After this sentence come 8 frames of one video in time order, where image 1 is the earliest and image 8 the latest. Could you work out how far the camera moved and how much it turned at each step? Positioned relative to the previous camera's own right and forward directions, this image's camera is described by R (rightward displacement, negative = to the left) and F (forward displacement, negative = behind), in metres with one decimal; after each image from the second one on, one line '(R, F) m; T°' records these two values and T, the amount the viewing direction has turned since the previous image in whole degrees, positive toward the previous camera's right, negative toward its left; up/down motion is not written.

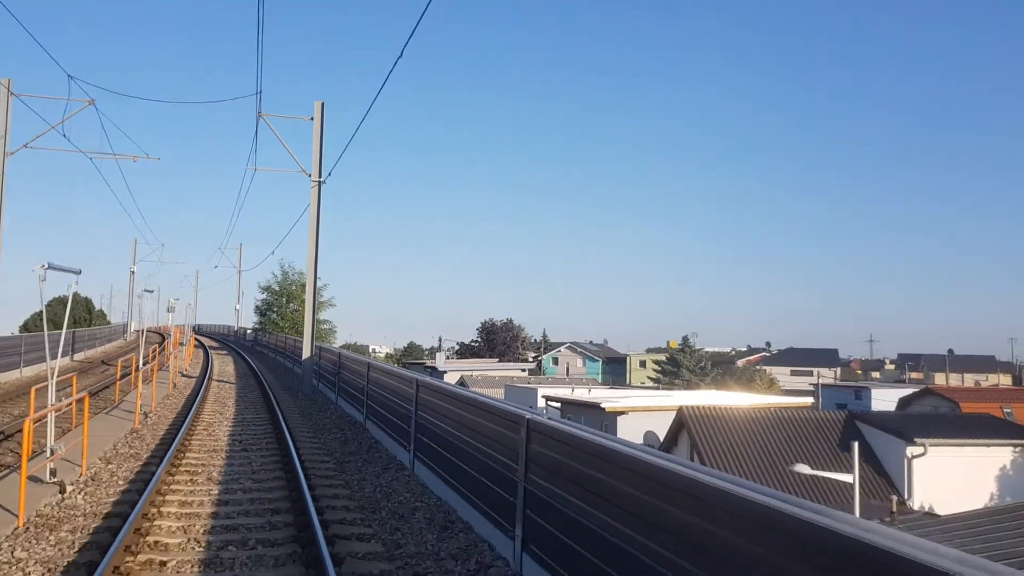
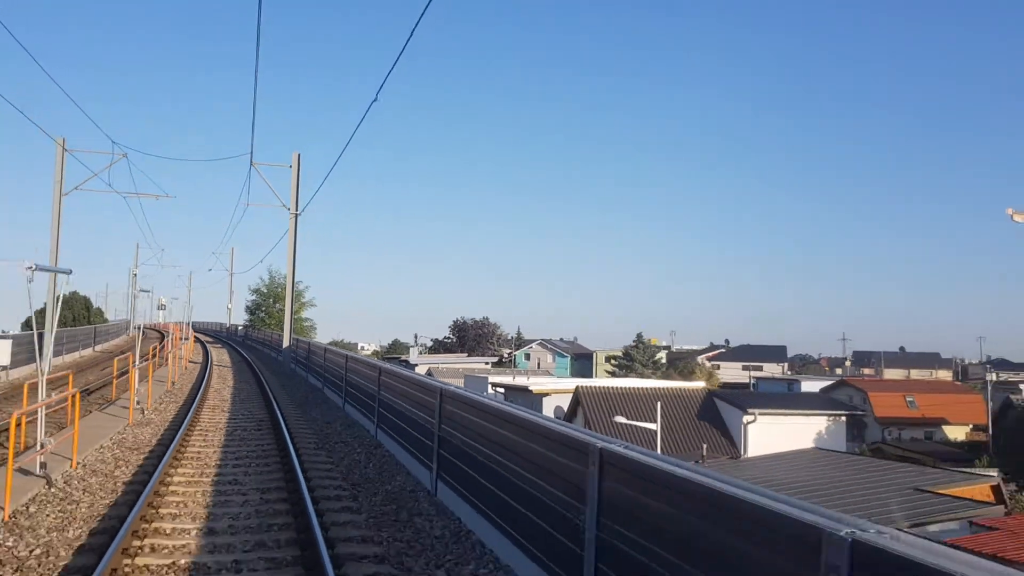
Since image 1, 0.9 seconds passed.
(+1.8, -5.9) m; +1°
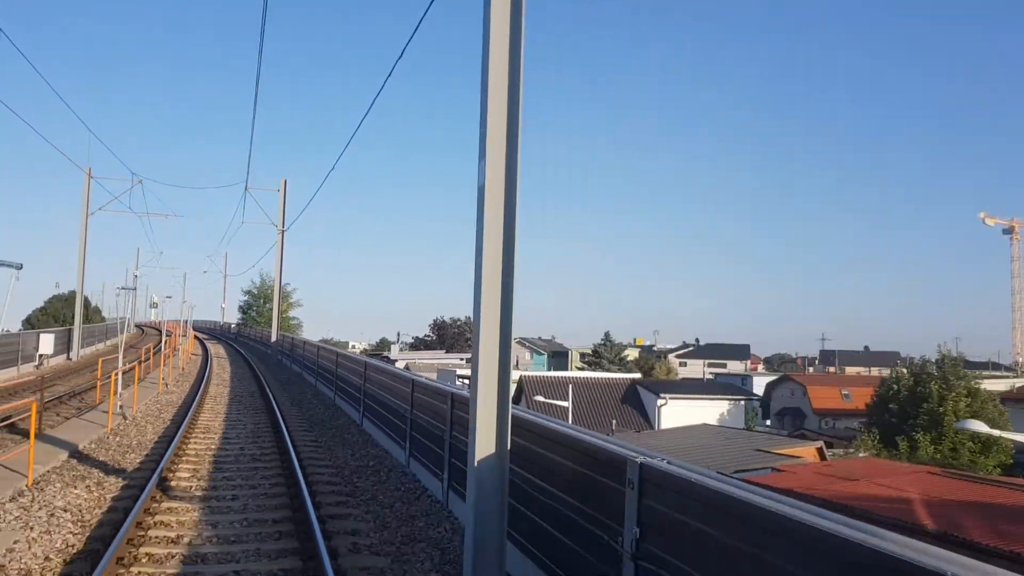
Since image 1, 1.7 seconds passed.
(+1.5, -4.8) m; +1°
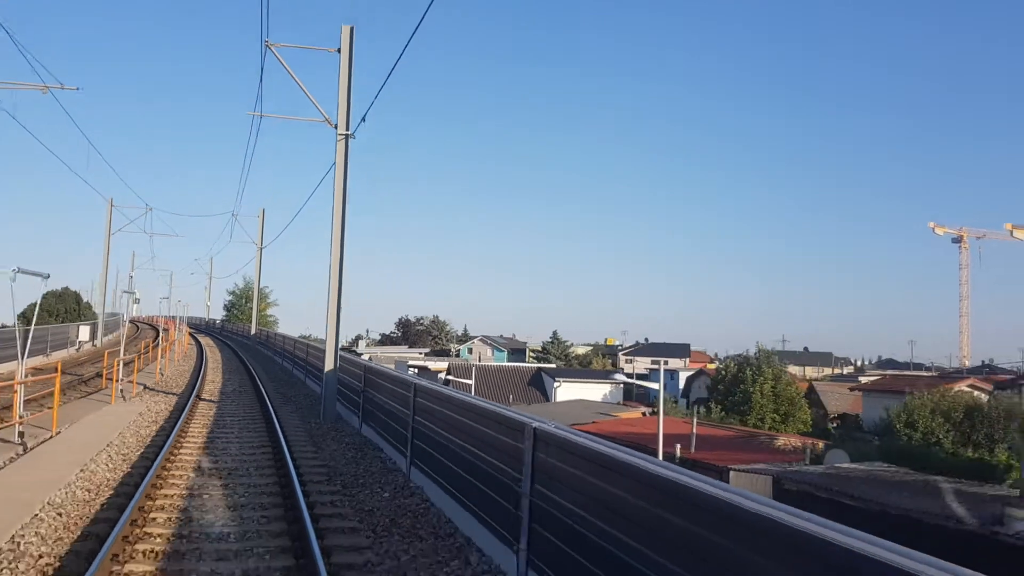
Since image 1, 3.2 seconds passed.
(+2.6, -8.4) m; +1°
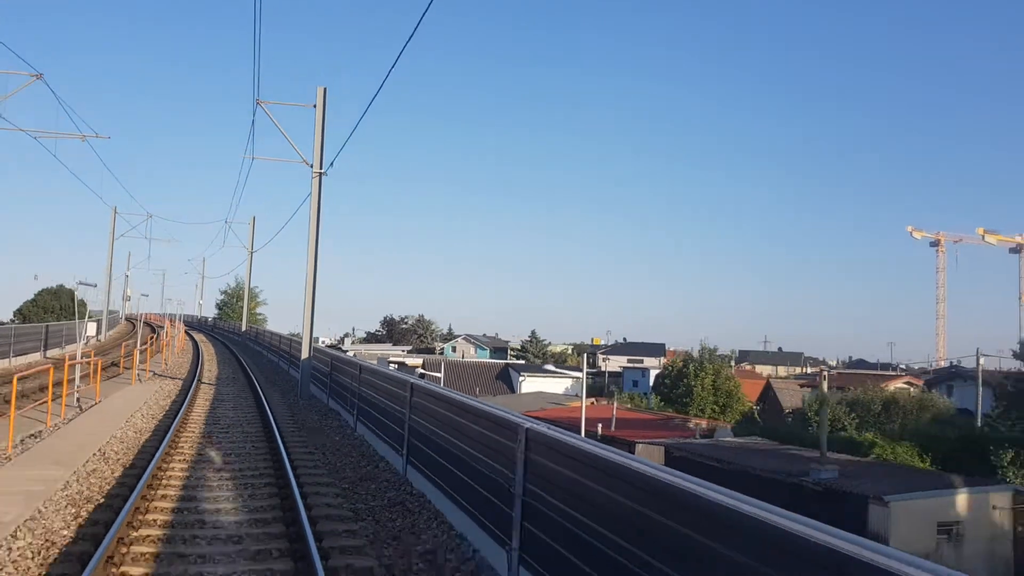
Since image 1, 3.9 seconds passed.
(+1.1, -3.6) m; +1°
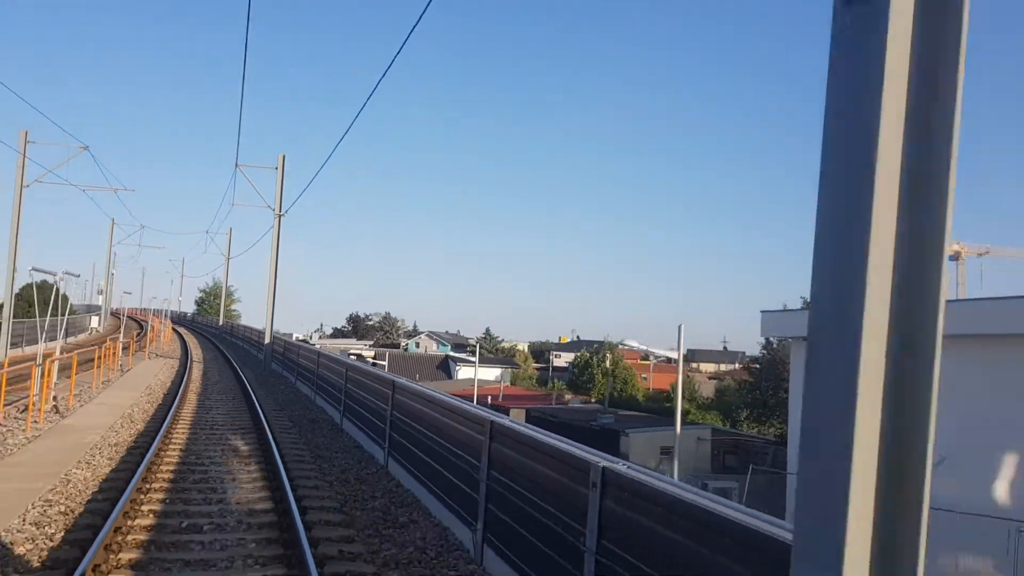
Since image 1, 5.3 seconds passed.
(+2.4, -7.7) m; +2°
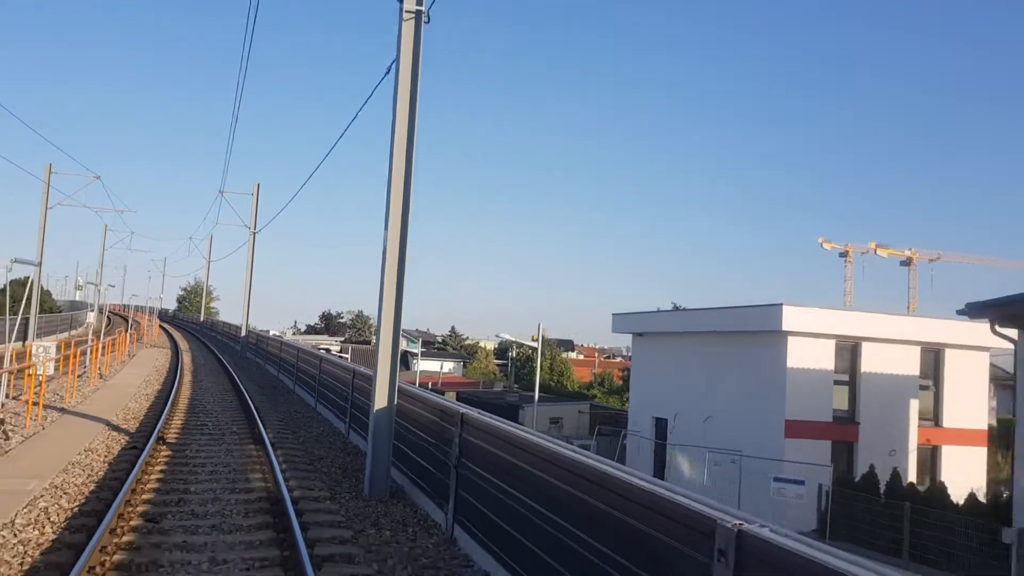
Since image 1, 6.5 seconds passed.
(+1.9, -6.1) m; +1°
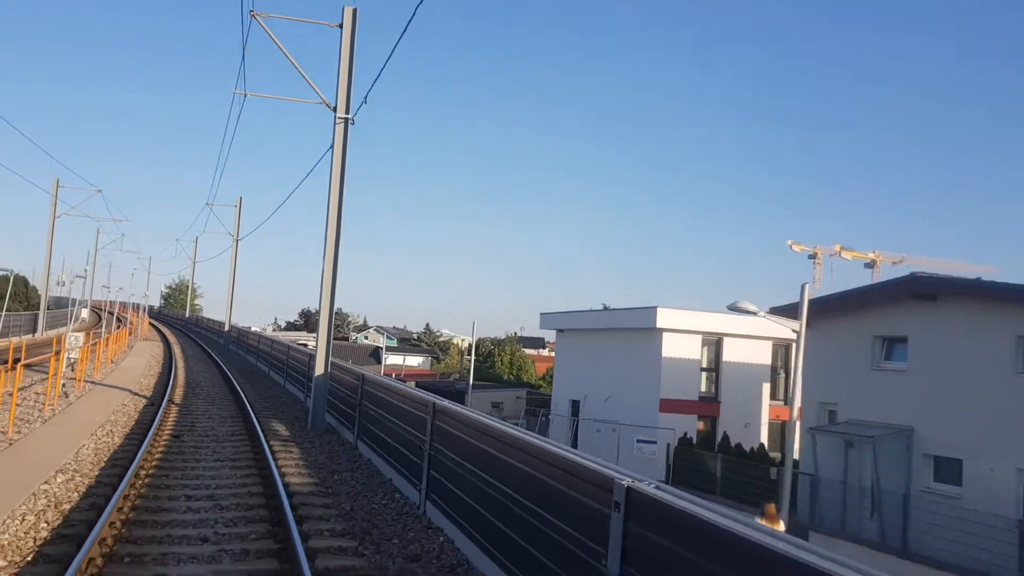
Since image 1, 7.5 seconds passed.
(+1.4, -4.5) m; +1°
